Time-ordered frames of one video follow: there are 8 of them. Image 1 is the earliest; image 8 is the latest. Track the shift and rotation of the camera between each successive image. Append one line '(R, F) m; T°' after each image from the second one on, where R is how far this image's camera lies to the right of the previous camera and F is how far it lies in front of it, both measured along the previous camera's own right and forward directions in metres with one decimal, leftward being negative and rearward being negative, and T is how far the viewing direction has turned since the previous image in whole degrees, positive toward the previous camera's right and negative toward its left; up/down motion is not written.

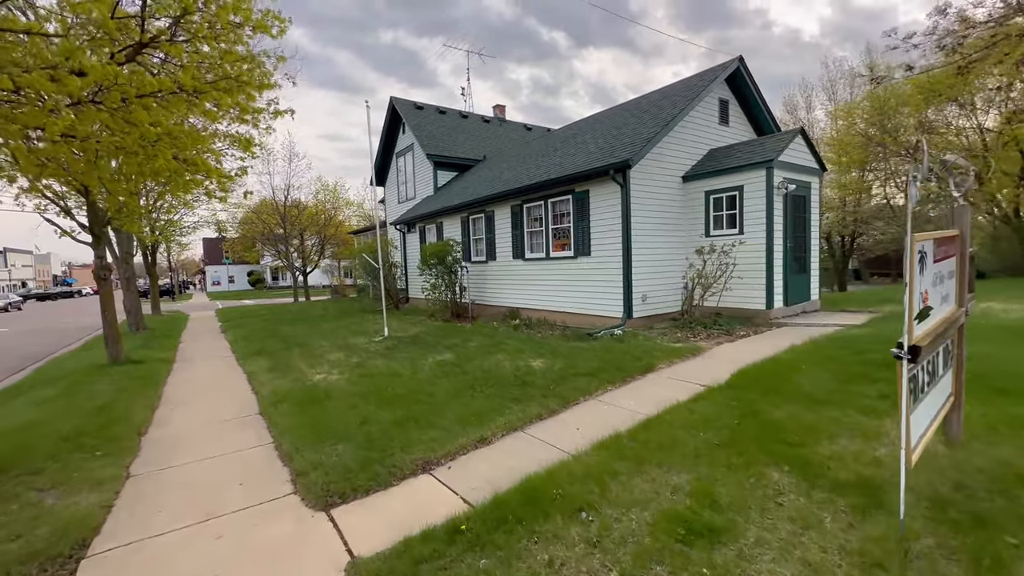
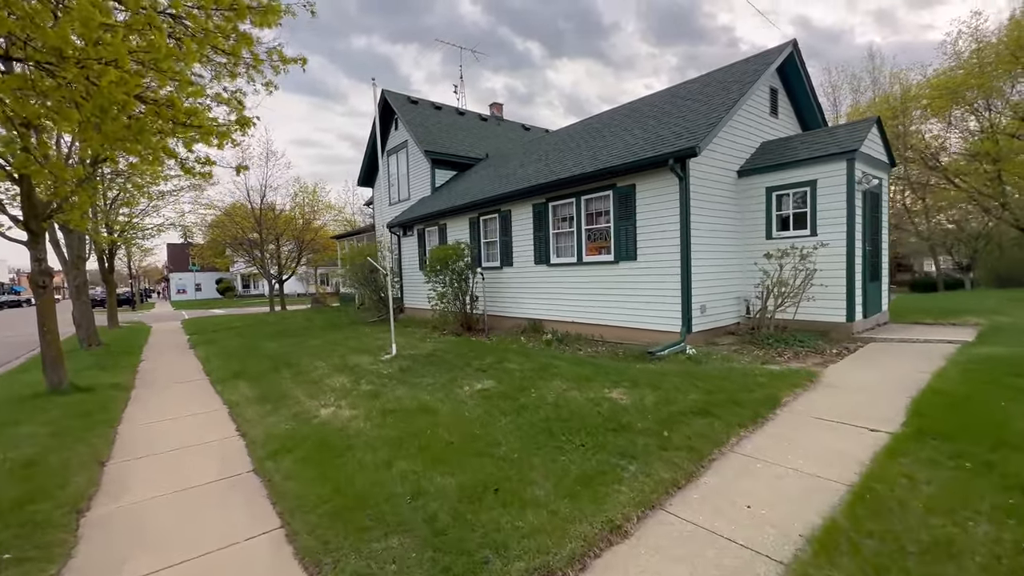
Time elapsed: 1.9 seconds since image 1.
(-1.1, +1.5) m; +3°
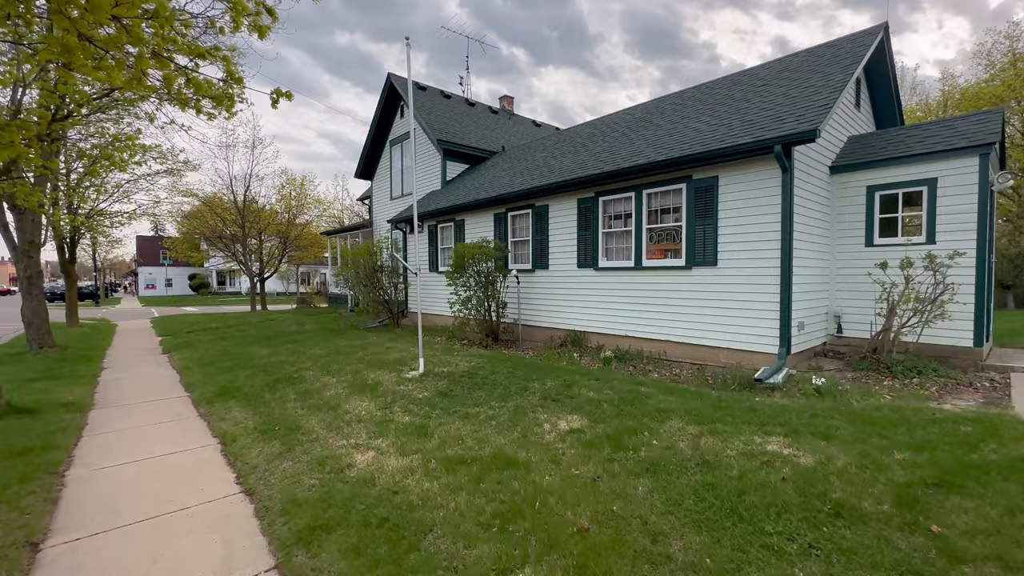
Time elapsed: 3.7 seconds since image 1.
(-1.2, +1.5) m; +3°
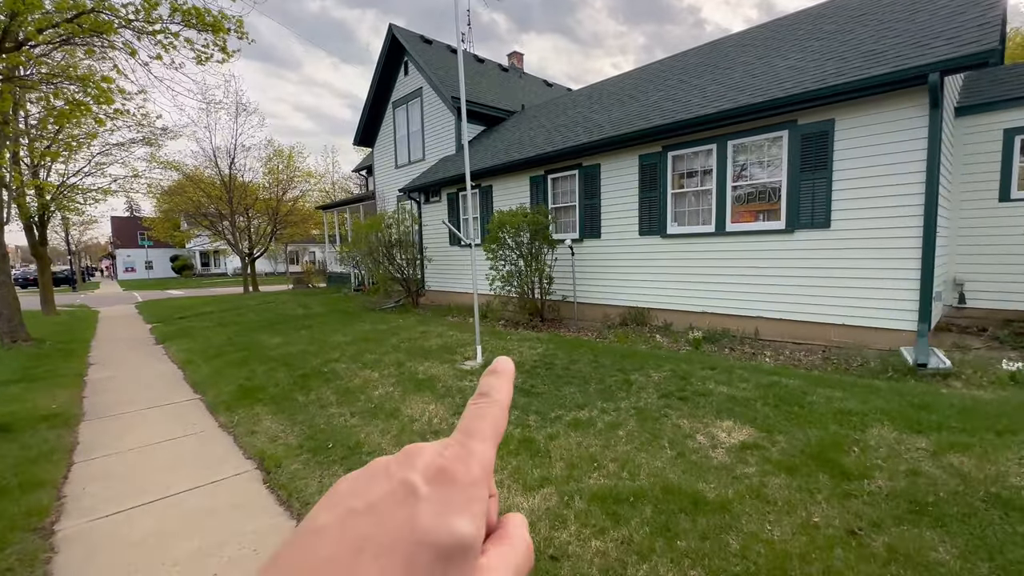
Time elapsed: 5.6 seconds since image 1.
(-1.2, +1.2) m; +2°
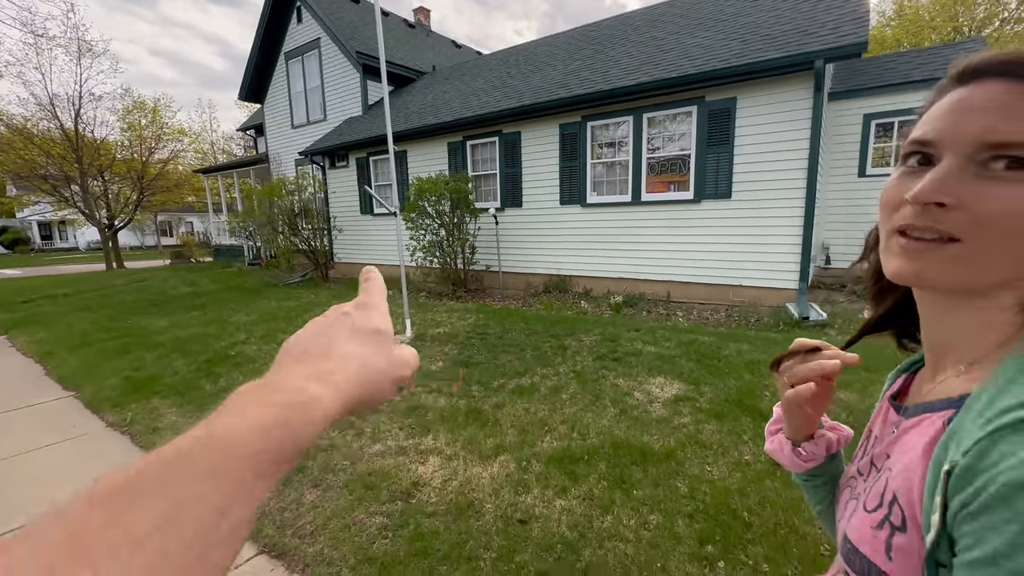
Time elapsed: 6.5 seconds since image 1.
(-0.3, +0.1) m; +12°
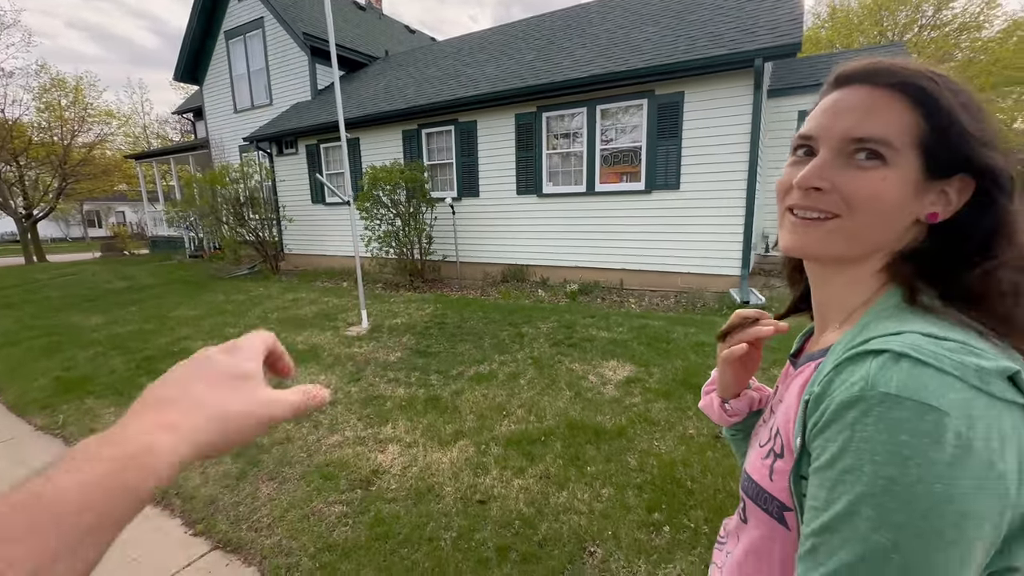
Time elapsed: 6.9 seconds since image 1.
(0.0, -0.1) m; +5°
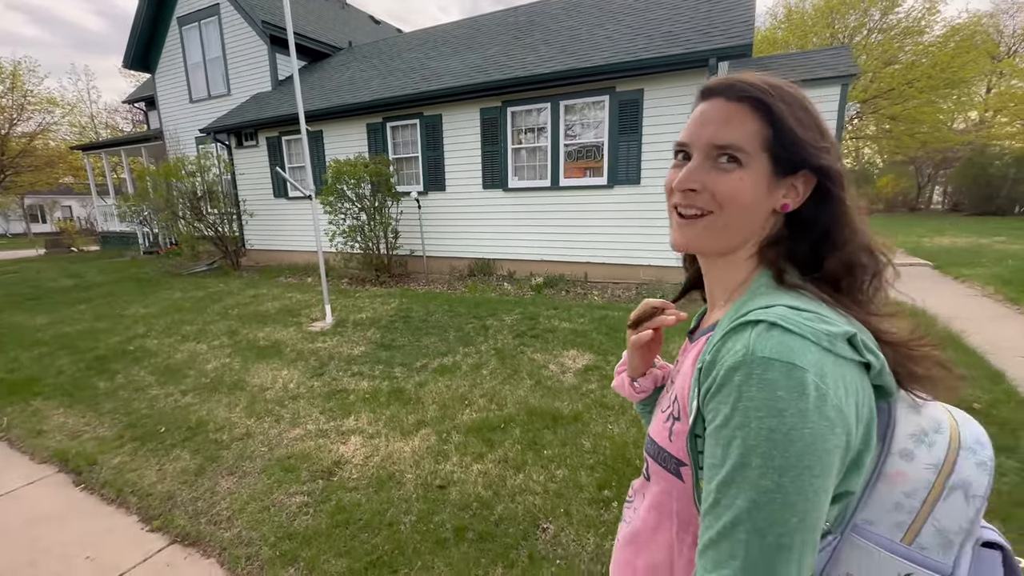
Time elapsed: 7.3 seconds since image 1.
(+0.1, -0.1) m; +4°
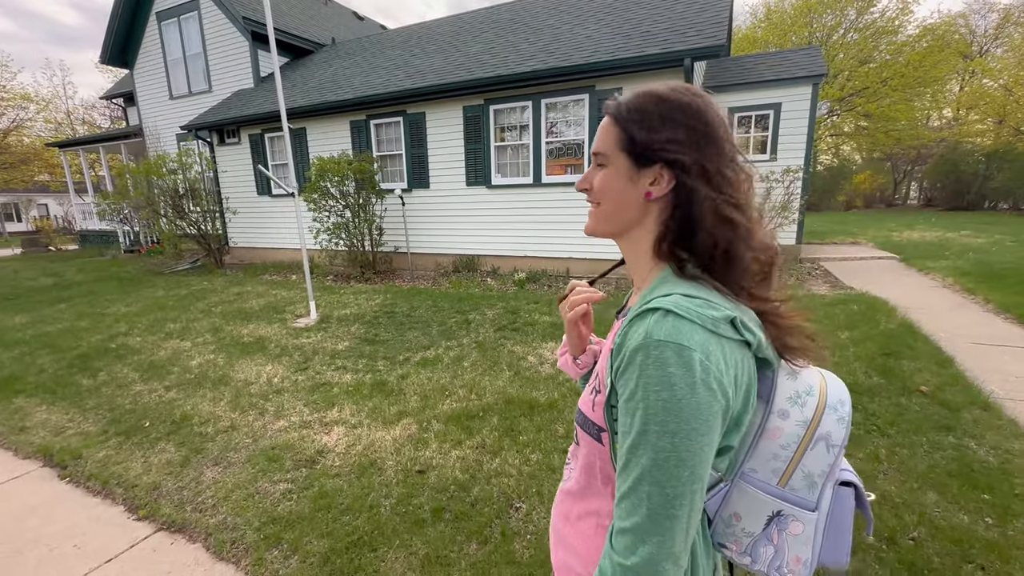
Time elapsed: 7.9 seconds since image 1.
(+0.1, -0.1) m; +1°
